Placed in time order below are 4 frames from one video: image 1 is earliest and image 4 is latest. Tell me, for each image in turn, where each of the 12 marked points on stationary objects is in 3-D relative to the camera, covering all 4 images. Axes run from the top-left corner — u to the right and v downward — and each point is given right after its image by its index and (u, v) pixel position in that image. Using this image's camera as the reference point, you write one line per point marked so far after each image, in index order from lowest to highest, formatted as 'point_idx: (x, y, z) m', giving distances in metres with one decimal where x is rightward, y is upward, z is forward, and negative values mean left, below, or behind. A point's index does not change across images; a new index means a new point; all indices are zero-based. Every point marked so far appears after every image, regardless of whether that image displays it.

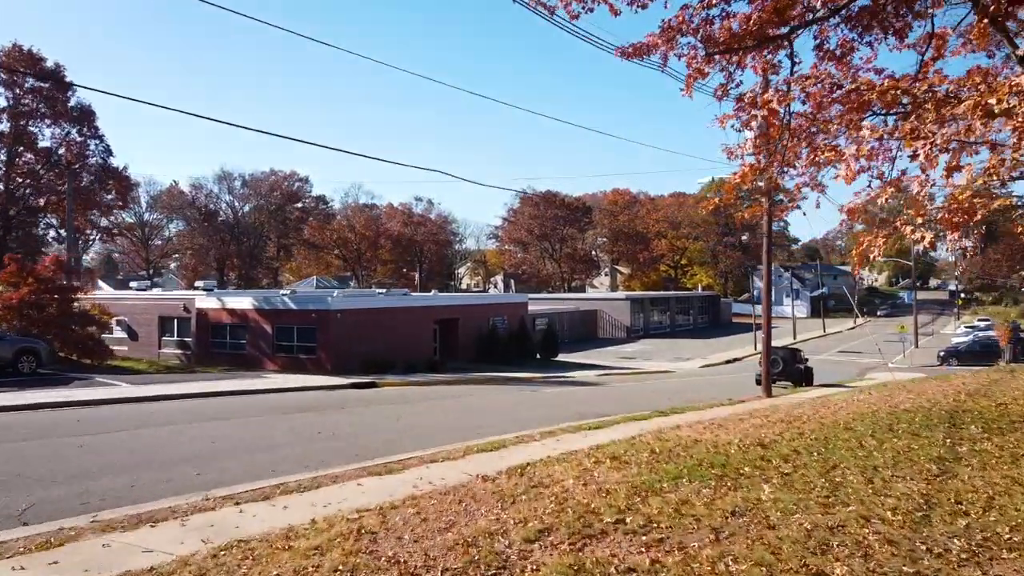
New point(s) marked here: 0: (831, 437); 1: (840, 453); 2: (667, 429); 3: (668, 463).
0: (+3.7, -1.8, +9.2) m
1: (+3.5, -1.7, +8.2) m
2: (+2.4, -2.2, +11.9) m
3: (+1.6, -1.8, +8.0) m
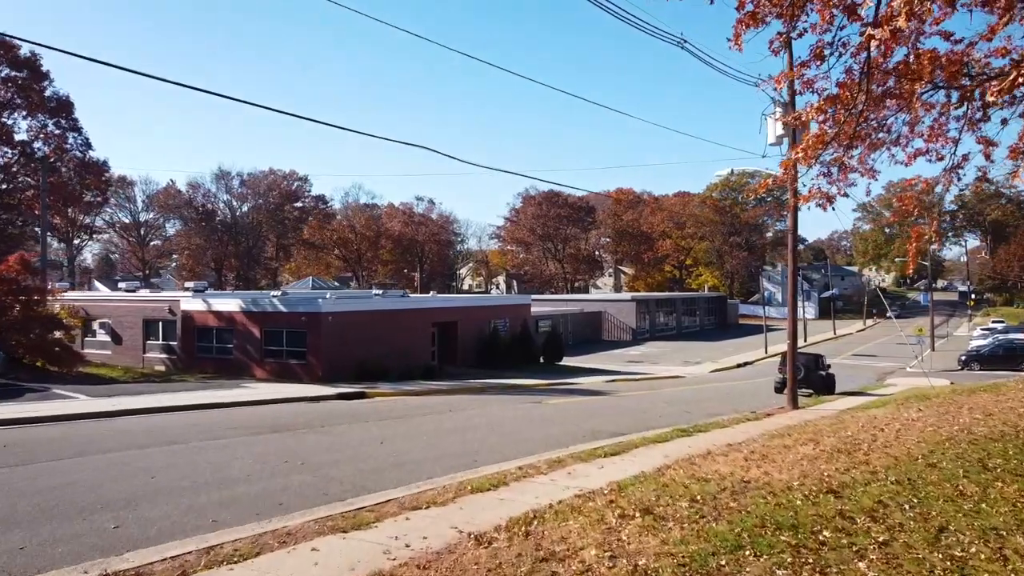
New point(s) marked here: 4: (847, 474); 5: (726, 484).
0: (+3.8, -1.8, +7.3) m
1: (+3.5, -1.8, +6.3) m
2: (+2.4, -2.2, +10.0) m
3: (+1.6, -1.8, +6.1) m
4: (+3.3, -1.8, +7.7) m
5: (+2.1, -1.9, +7.7) m
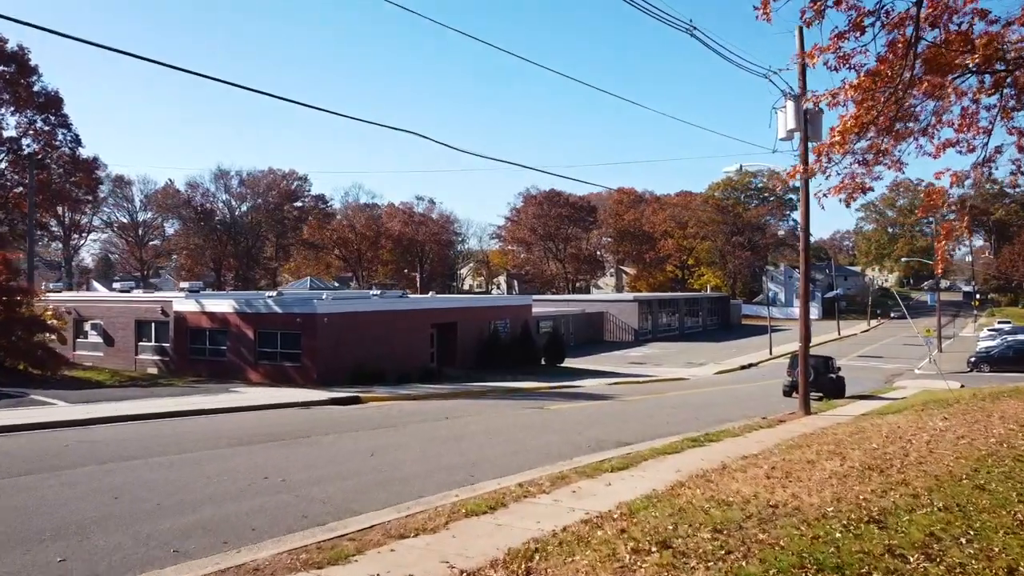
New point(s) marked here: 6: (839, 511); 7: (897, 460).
0: (+3.8, -1.8, +6.5) m
1: (+3.5, -1.8, +5.5) m
2: (+2.4, -2.2, +9.2) m
3: (+1.6, -1.8, +5.3) m
4: (+3.3, -1.9, +6.9) m
5: (+2.1, -1.9, +6.8) m
6: (+2.7, -1.9, +6.5) m
7: (+4.5, -2.0, +9.1) m
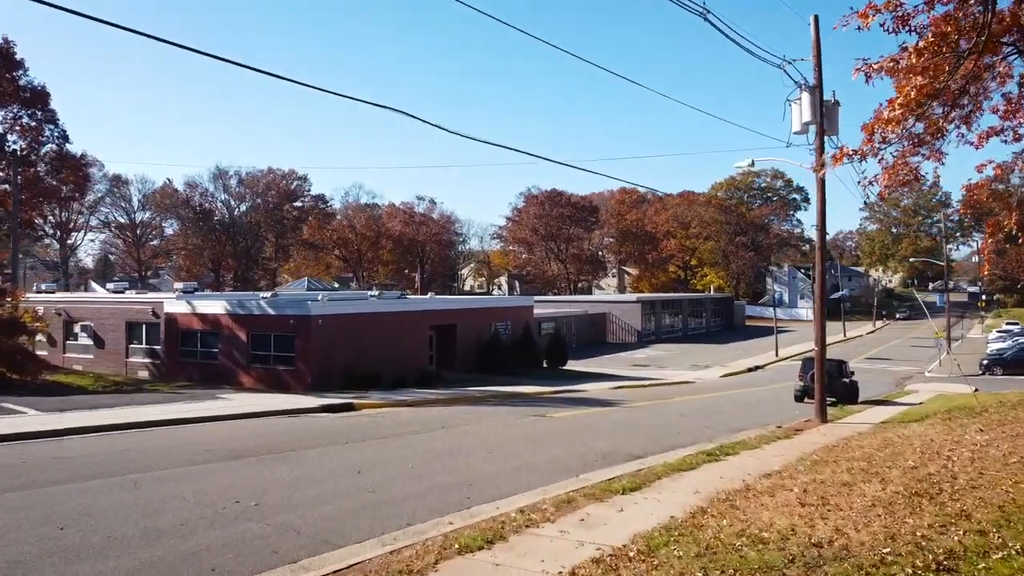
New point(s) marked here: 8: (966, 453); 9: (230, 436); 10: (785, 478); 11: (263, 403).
0: (+3.7, -1.8, +5.5) m
1: (+3.4, -1.8, +4.5) m
2: (+2.4, -2.2, +8.2) m
3: (+1.6, -1.8, +4.3) m
4: (+3.3, -1.9, +5.9) m
5: (+2.1, -1.9, +5.8) m
6: (+2.7, -1.9, +5.5) m
7: (+4.5, -2.0, +8.1) m
8: (+5.9, -2.2, +10.2) m
9: (-4.8, -2.5, +13.2) m
10: (+3.4, -2.3, +9.6) m
11: (-6.0, -2.8, +18.8) m
